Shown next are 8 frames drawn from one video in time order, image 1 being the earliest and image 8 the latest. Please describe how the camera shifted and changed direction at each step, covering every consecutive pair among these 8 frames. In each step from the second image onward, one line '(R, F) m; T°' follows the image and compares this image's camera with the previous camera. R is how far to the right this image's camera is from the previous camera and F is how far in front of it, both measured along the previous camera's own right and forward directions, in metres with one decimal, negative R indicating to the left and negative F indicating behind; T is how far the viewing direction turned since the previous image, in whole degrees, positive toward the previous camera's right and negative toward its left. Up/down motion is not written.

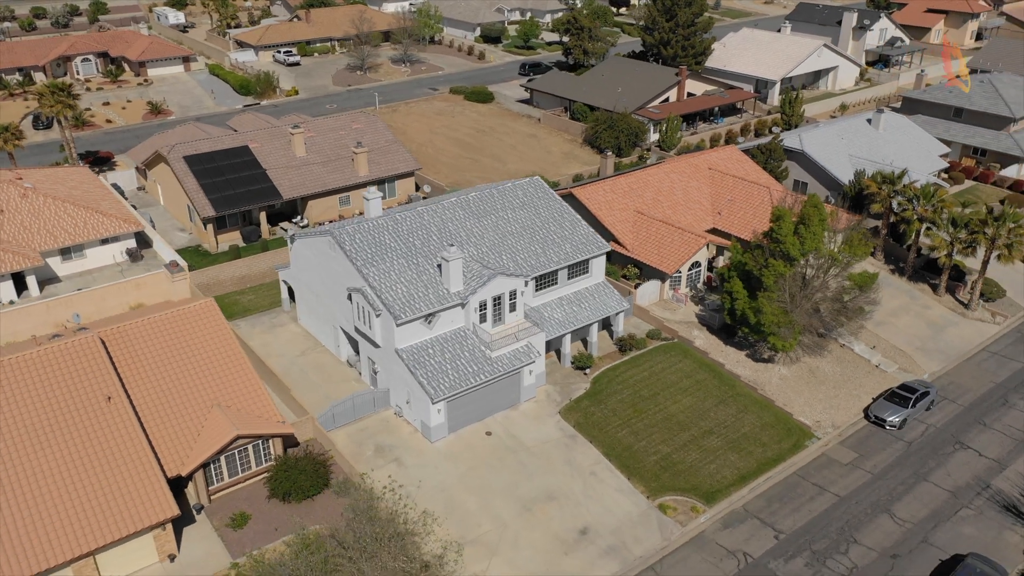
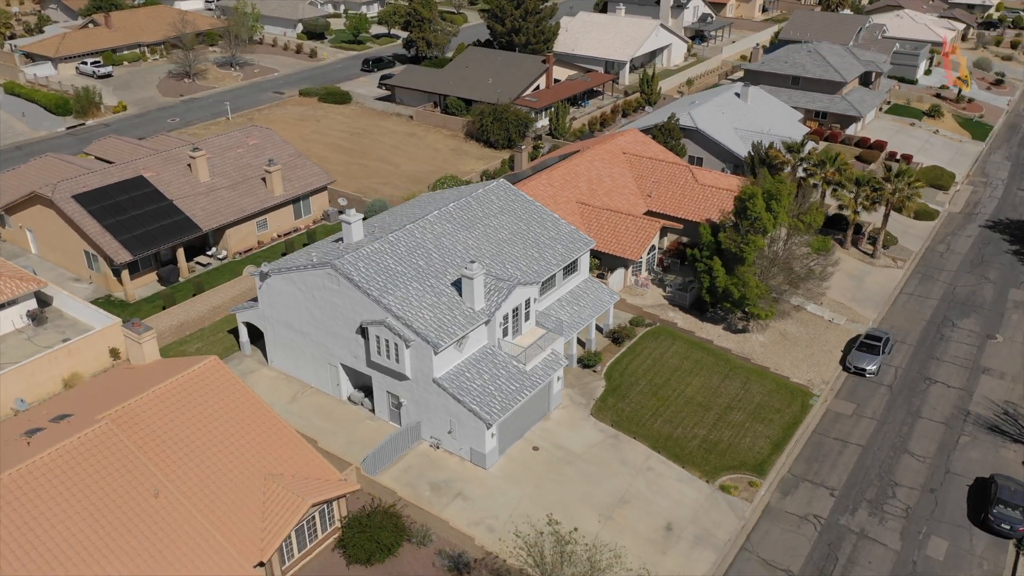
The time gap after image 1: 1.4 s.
(-9.3, +2.2) m; +15°
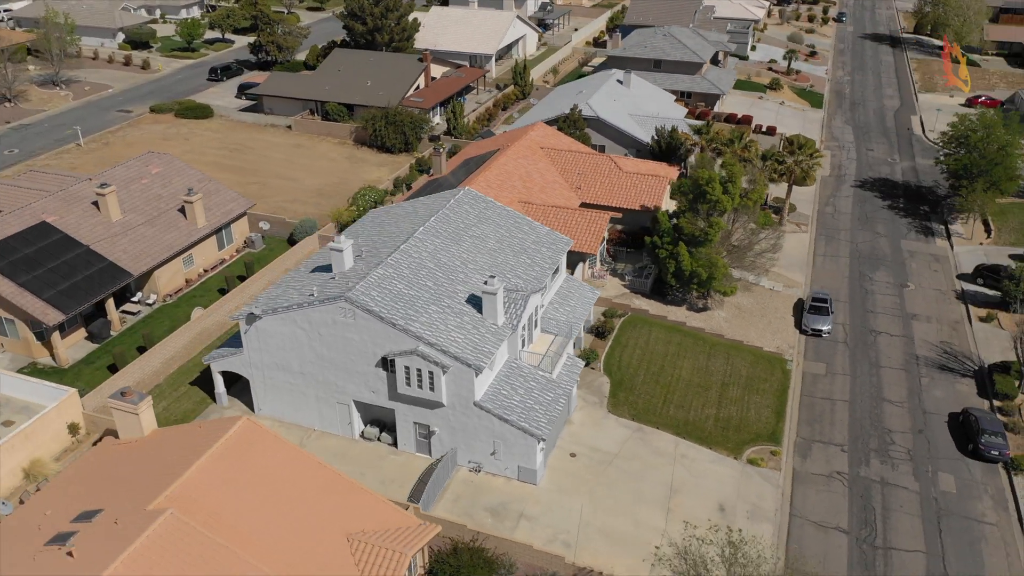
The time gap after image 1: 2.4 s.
(-8.0, +1.6) m; +14°
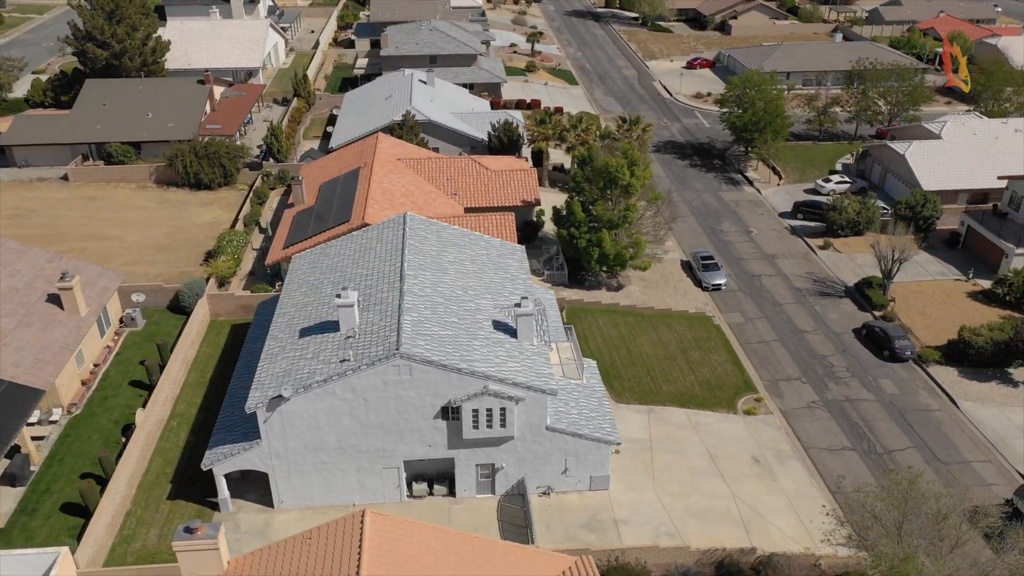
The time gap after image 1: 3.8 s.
(-12.2, +3.0) m; +22°
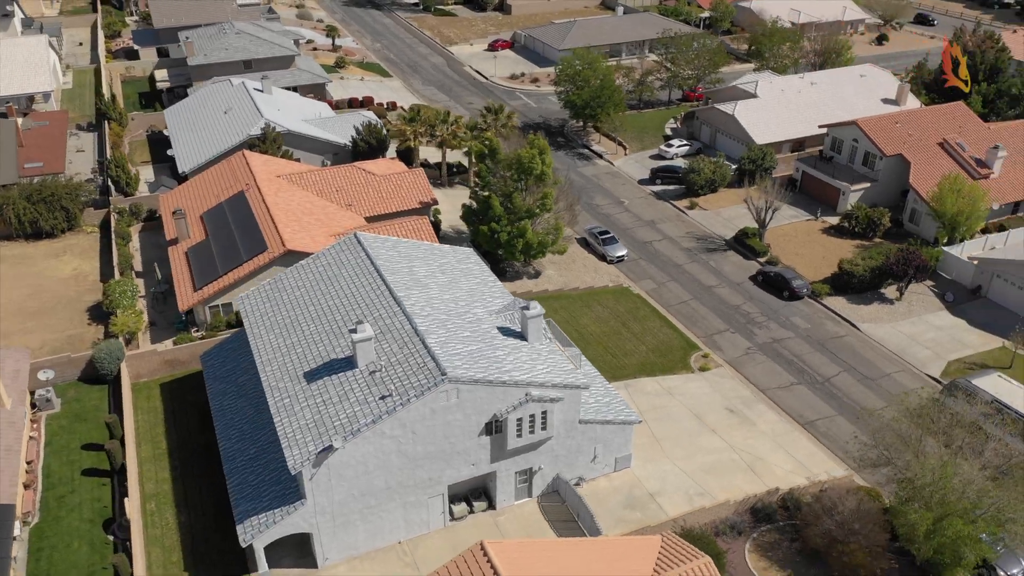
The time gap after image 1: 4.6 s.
(-8.7, +1.3) m; +17°
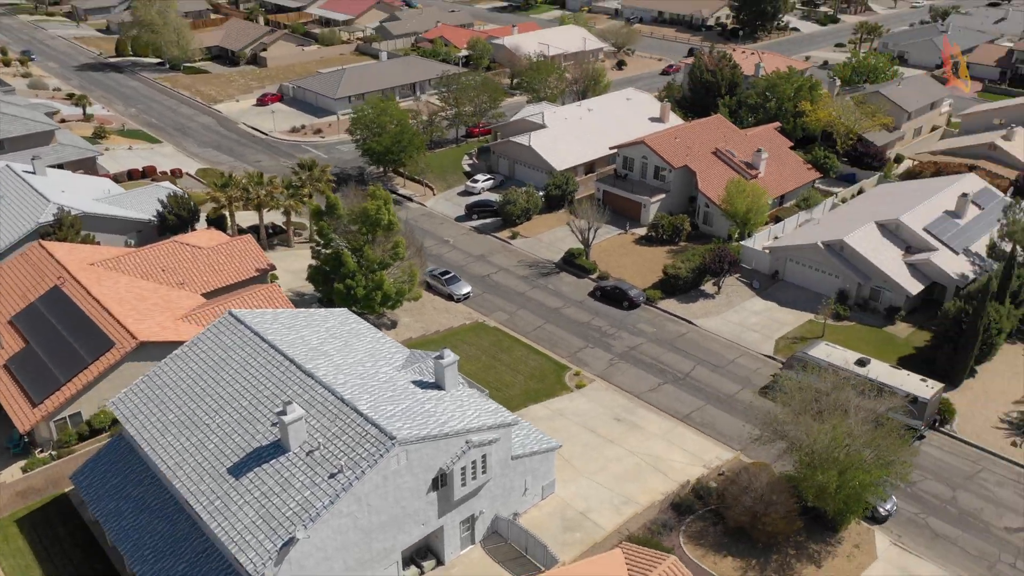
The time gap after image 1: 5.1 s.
(-5.4, +0.3) m; +17°
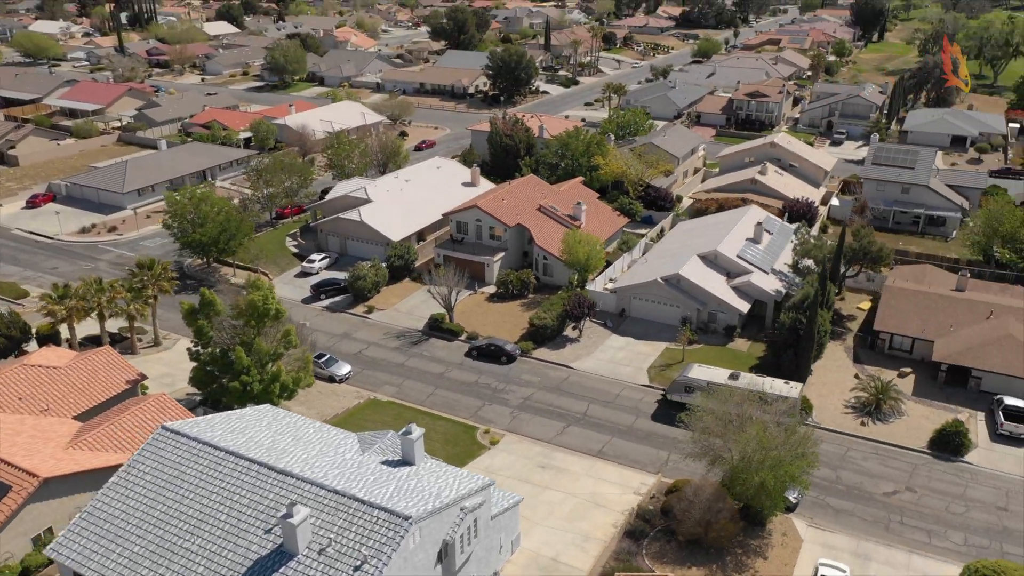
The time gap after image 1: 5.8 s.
(-7.4, -0.4) m; +17°
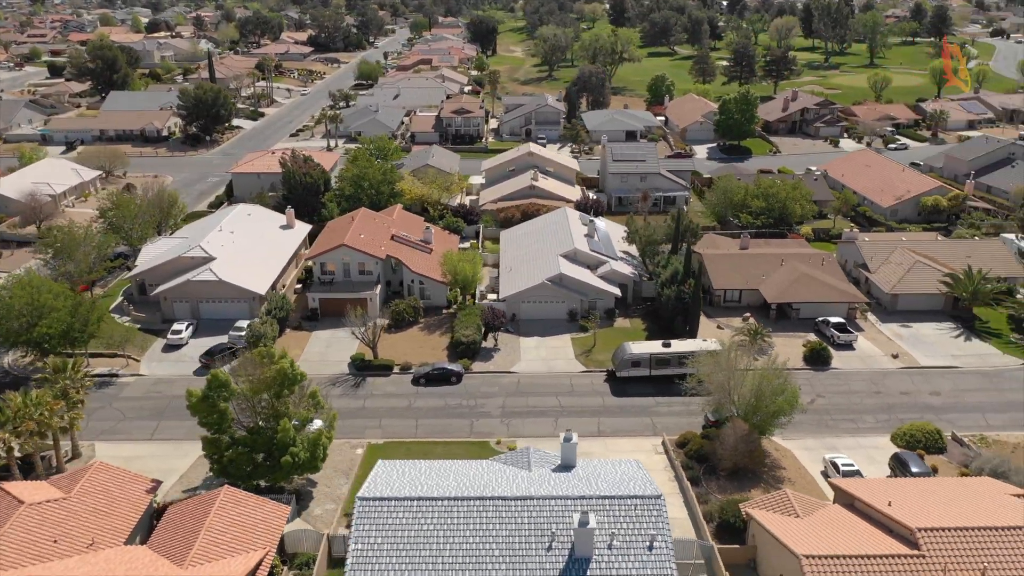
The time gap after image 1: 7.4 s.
(-19.8, +0.7) m; +26°
